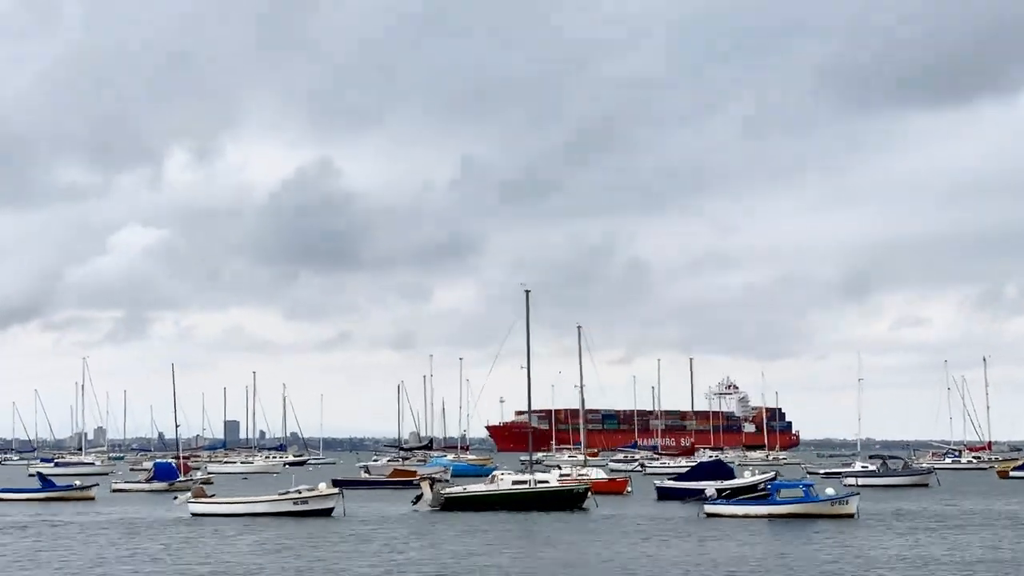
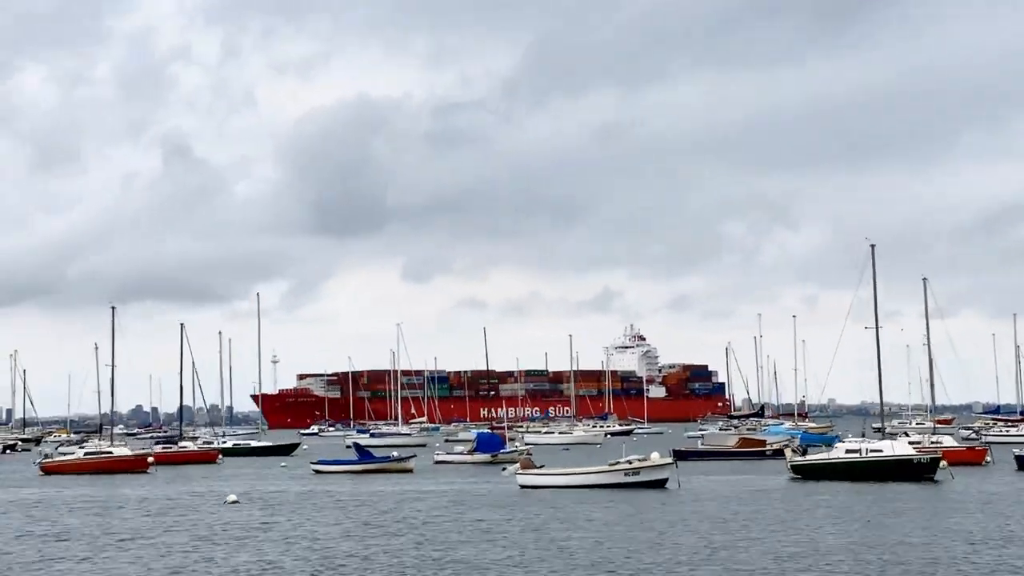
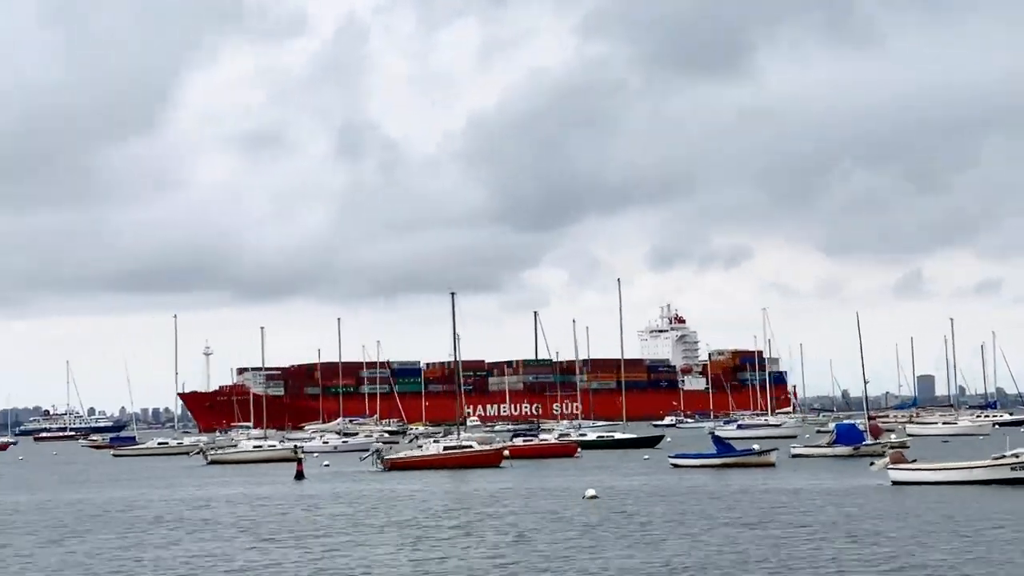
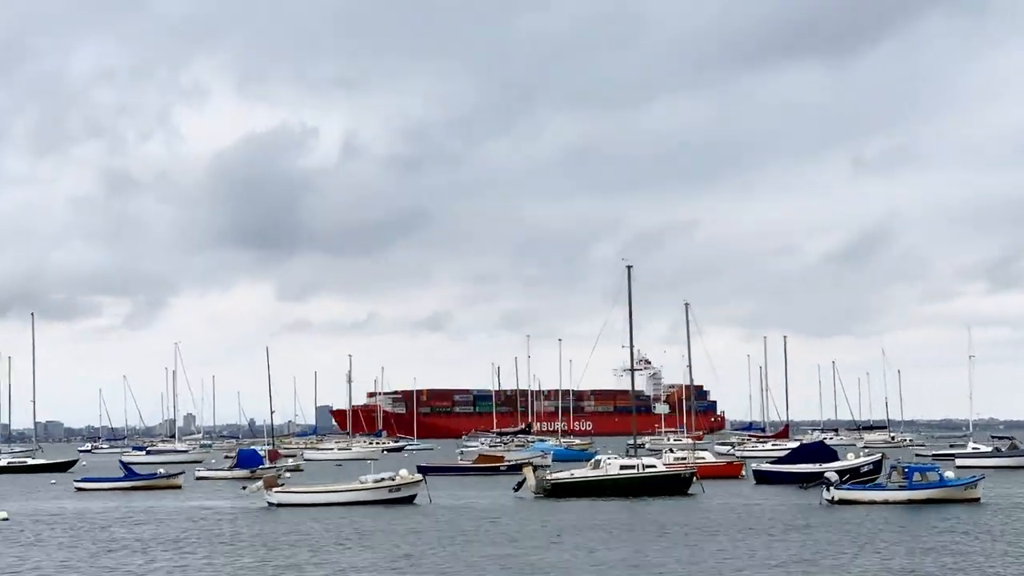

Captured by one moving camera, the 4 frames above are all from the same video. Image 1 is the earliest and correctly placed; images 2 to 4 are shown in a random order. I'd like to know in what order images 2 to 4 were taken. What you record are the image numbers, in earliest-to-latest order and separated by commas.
4, 2, 3
